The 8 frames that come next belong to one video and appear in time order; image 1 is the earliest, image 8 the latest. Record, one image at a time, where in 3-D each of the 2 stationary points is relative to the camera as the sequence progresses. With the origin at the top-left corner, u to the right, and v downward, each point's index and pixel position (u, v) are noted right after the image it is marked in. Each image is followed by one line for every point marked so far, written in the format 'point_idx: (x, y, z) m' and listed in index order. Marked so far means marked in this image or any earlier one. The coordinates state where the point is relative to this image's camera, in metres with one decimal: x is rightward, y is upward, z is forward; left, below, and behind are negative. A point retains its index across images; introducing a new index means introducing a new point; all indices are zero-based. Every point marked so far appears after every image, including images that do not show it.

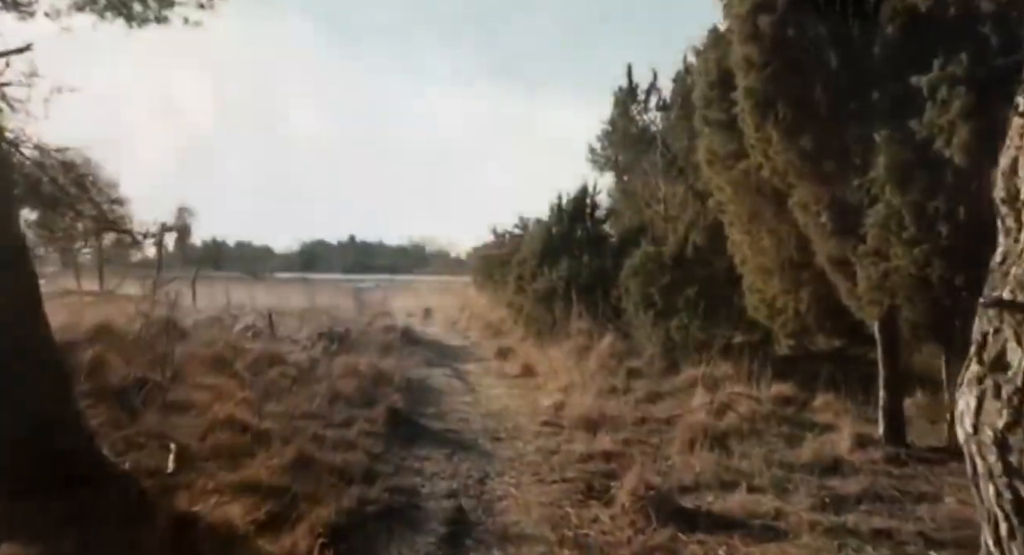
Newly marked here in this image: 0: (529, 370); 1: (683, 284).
0: (+0.2, -1.3, +11.3) m
1: (+2.4, -0.1, +11.4) m
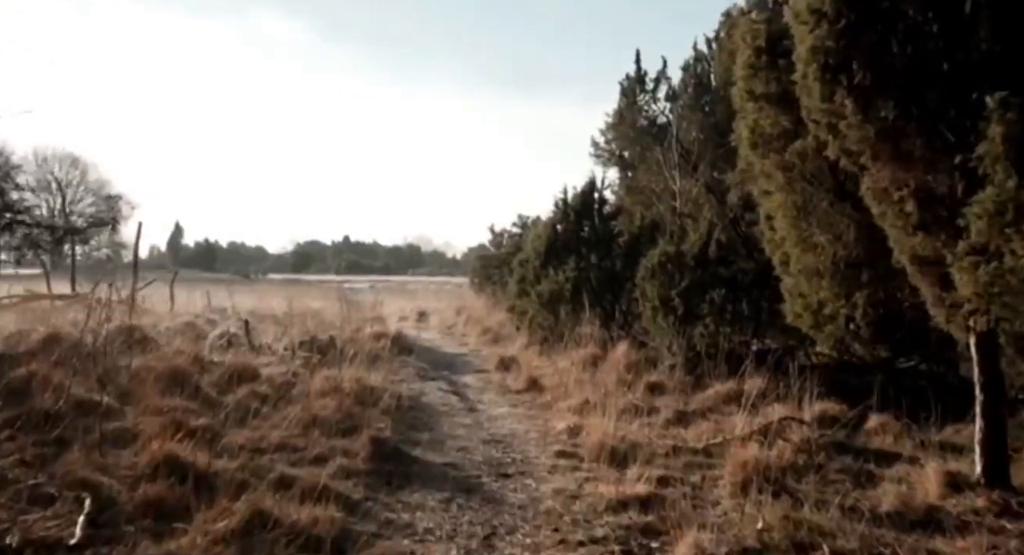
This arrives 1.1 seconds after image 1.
0: (+0.3, -1.3, +10.1) m
1: (+2.4, -0.1, +10.2) m
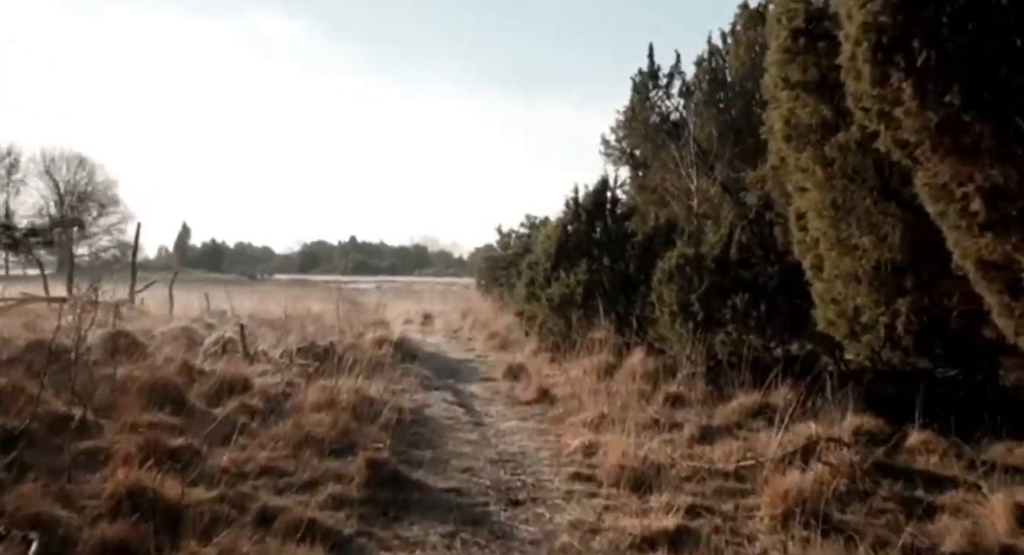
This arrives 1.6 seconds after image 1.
0: (+0.4, -1.4, +9.5) m
1: (+2.5, -0.2, +9.6) m
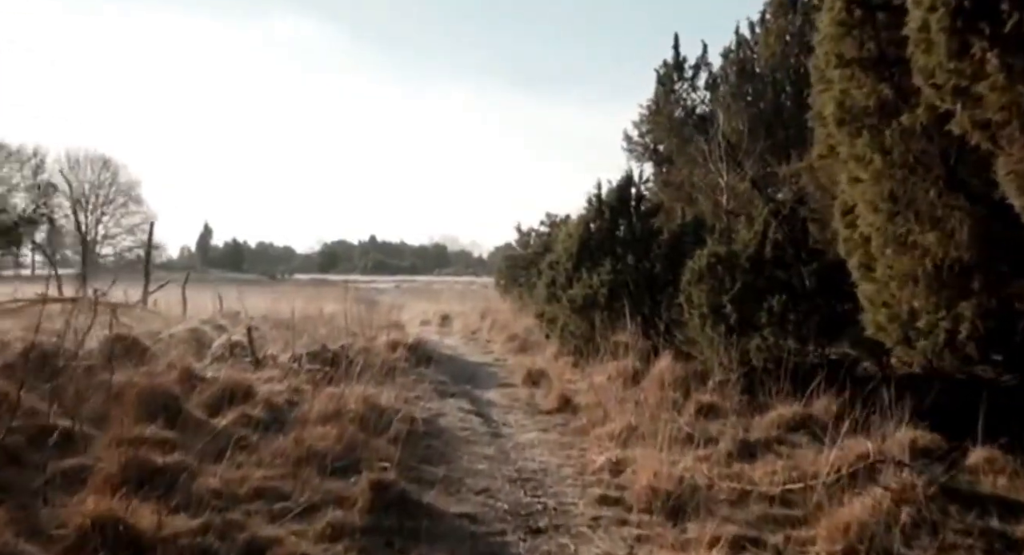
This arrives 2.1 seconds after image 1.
0: (+0.6, -1.4, +8.9) m
1: (+2.8, -0.2, +8.9) m
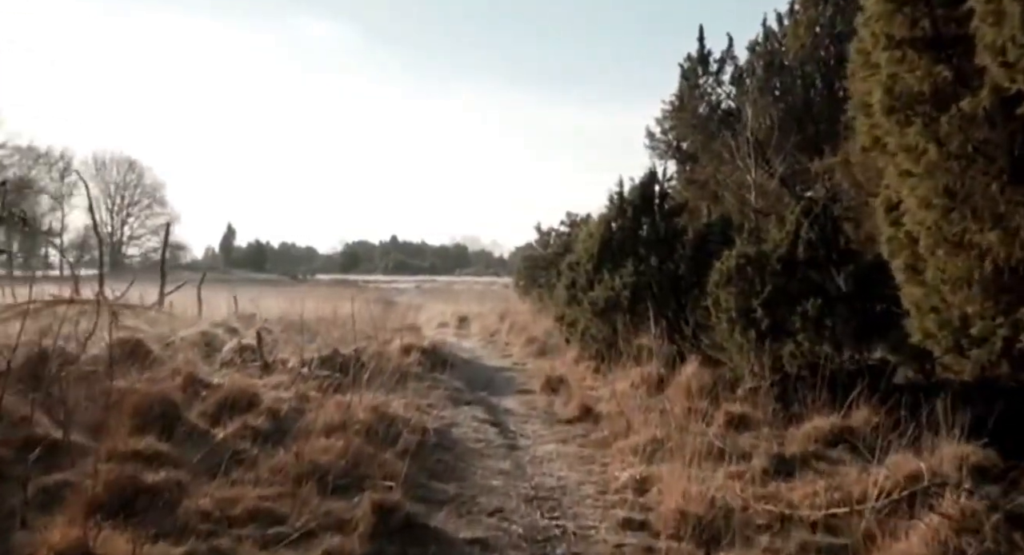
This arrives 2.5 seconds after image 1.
0: (+0.8, -1.4, +8.4) m
1: (+2.9, -0.2, +8.4) m
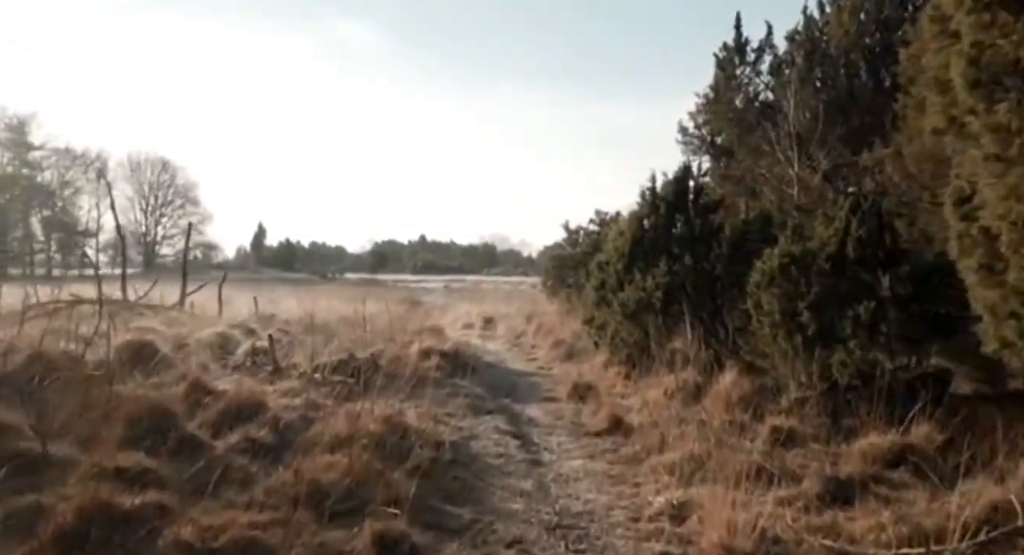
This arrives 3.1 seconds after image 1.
0: (+1.0, -1.4, +7.8) m
1: (+3.2, -0.2, +7.7) m
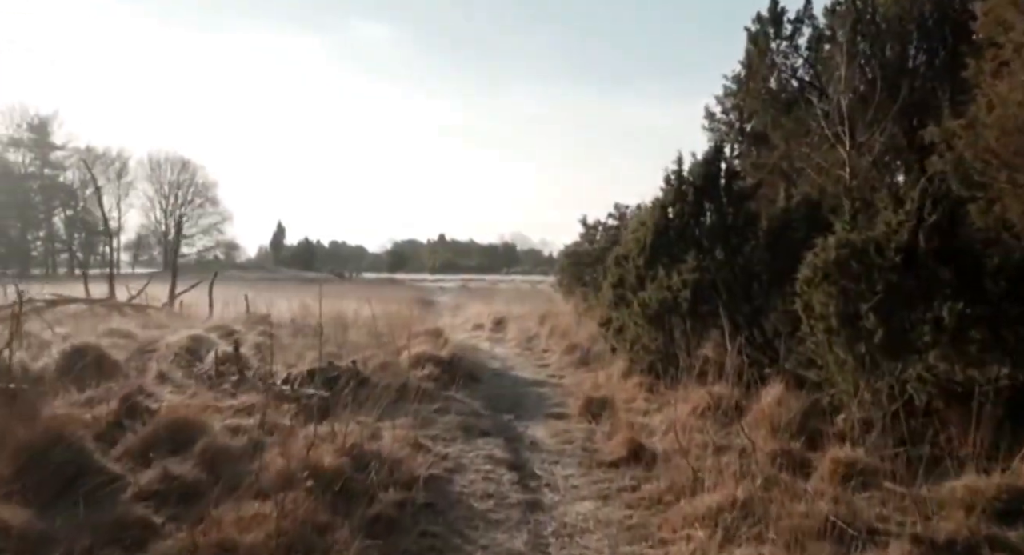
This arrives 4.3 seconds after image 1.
0: (+1.0, -1.4, +6.4) m
1: (+3.1, -0.2, +6.2) m
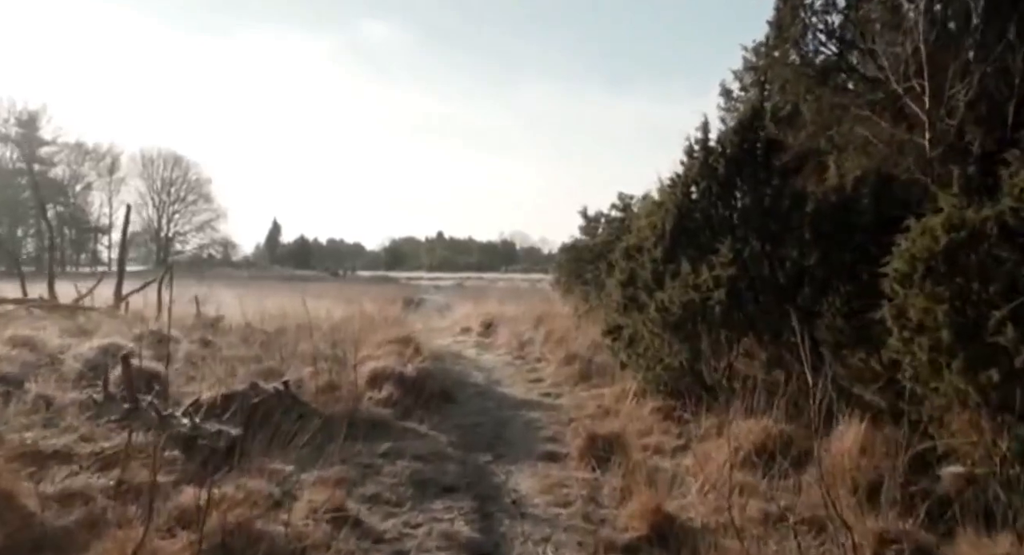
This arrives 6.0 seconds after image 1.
0: (+0.8, -1.3, +4.3) m
1: (+3.0, -0.1, +4.2) m
